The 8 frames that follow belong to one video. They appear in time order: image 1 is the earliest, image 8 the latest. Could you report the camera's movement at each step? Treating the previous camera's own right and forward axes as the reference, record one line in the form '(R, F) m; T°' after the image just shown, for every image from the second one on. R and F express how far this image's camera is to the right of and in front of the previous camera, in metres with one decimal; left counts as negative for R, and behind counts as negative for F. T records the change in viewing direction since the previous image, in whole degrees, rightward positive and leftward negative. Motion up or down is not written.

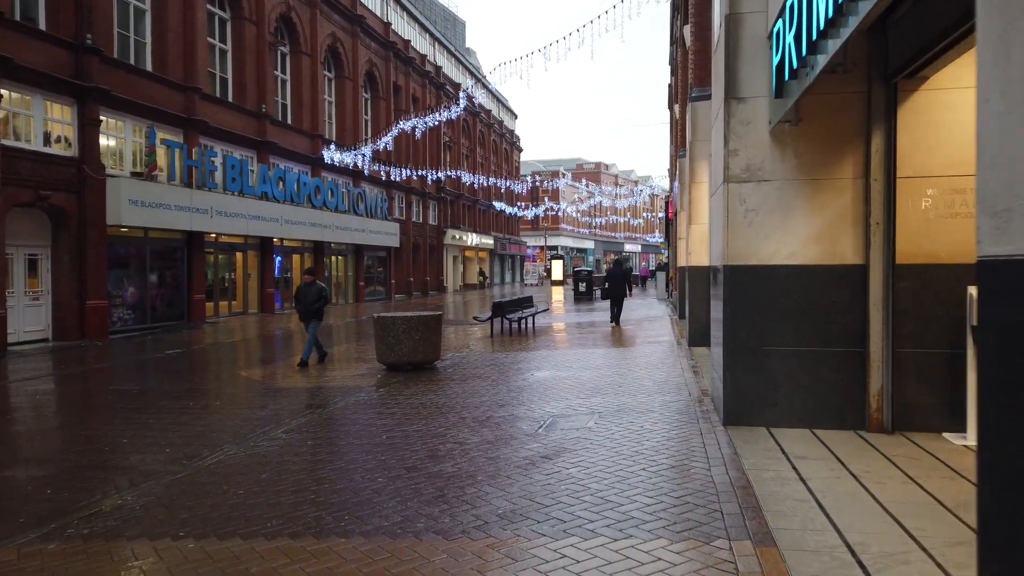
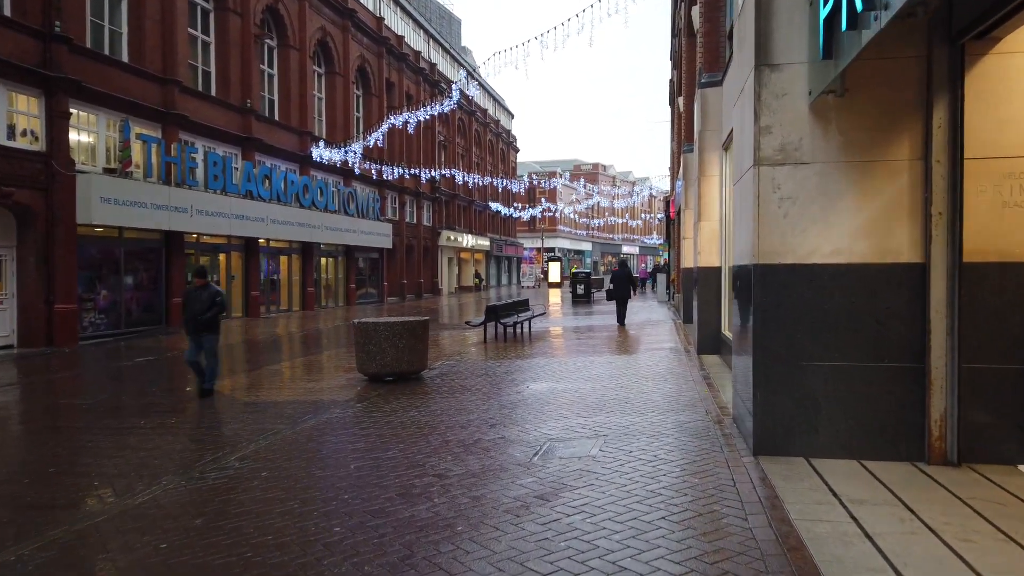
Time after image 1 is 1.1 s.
(+0.1, +1.1) m; 0°
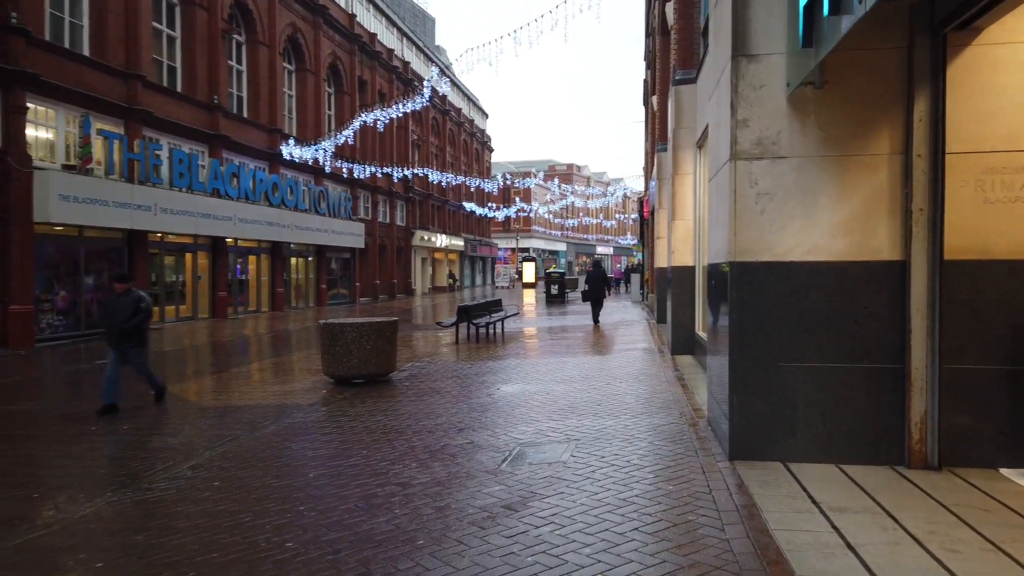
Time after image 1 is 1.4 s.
(+0.1, +0.3) m; +2°
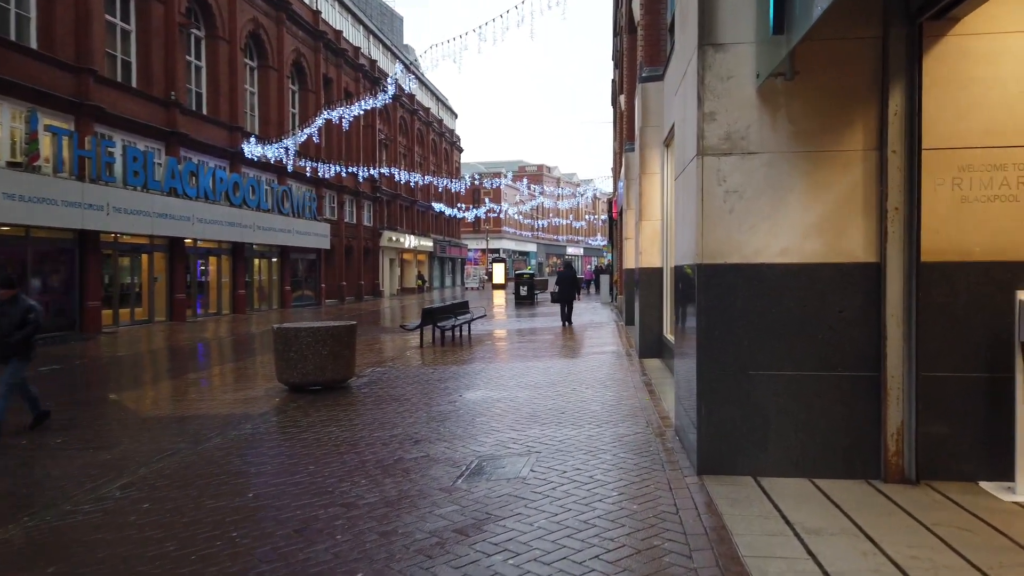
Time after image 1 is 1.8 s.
(+0.1, +0.4) m; +2°
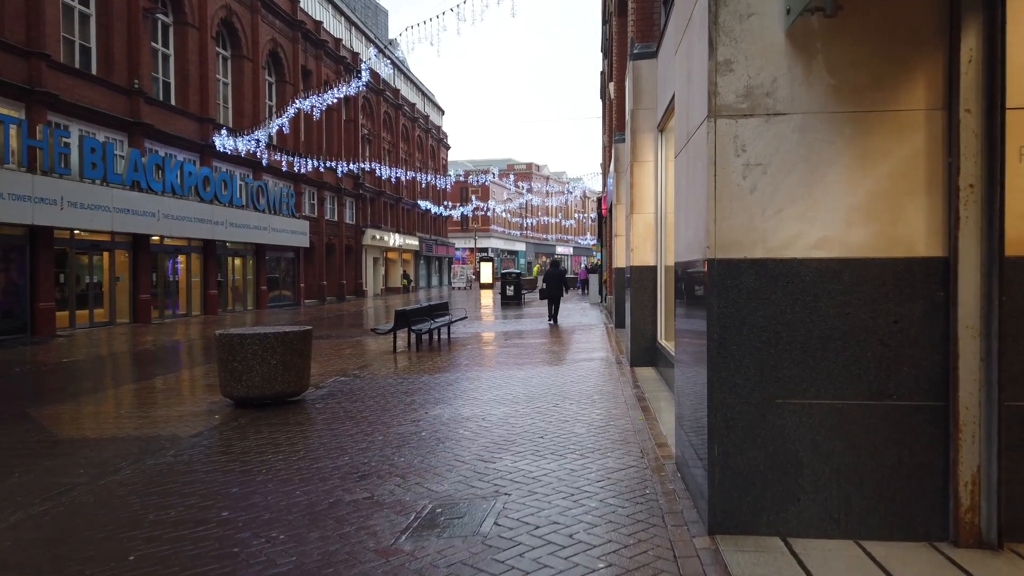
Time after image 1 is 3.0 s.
(+0.2, +1.3) m; +1°
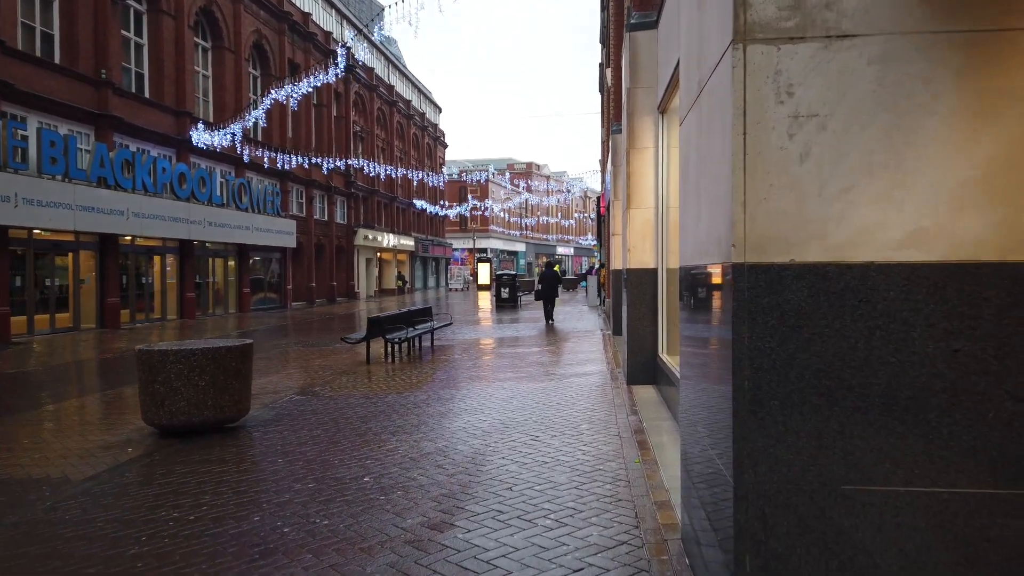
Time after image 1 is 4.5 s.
(+0.3, +1.5) m; 0°
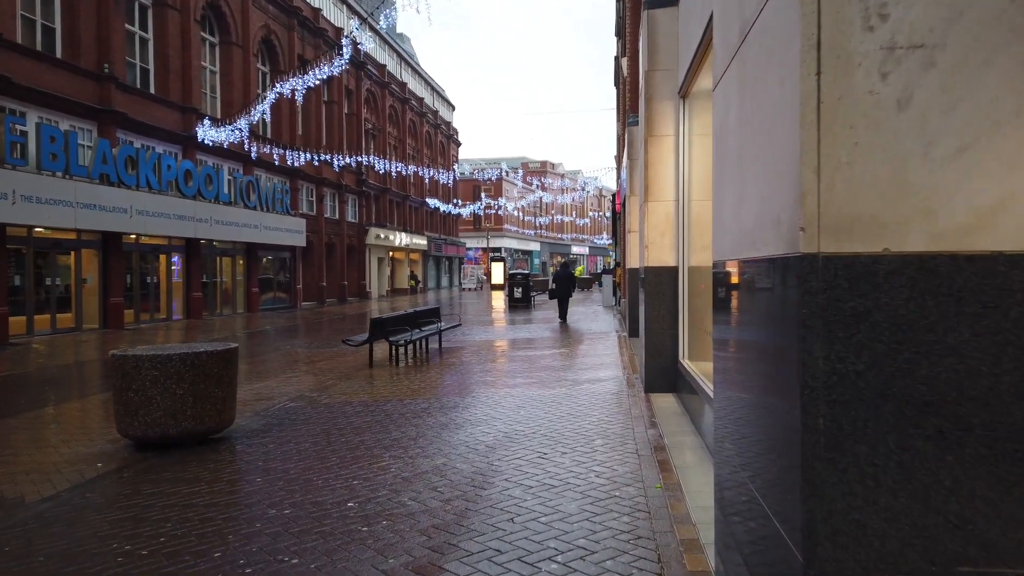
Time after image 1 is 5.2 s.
(+0.1, +0.7) m; -1°
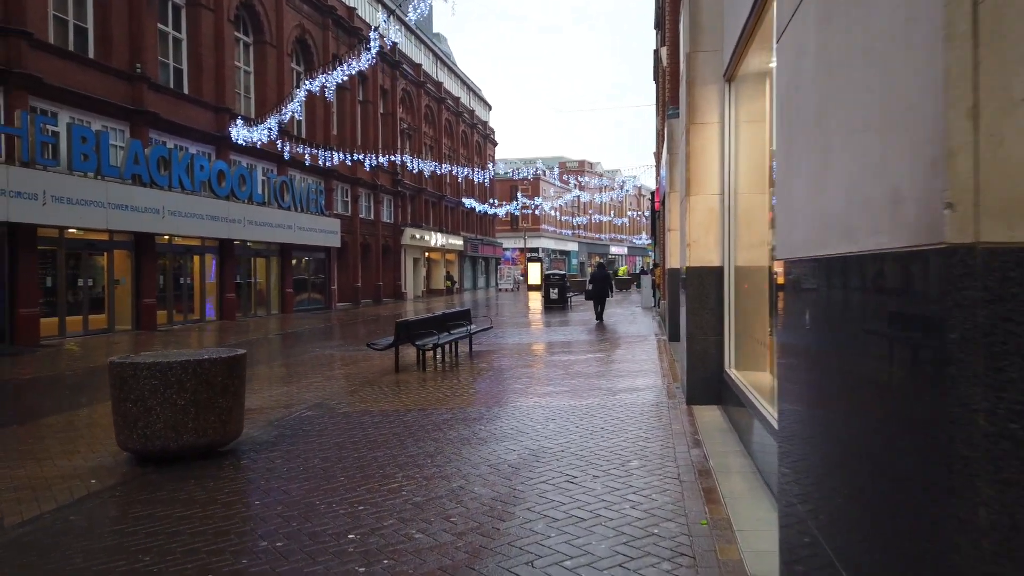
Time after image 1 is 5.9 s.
(+0.1, +0.7) m; -3°
